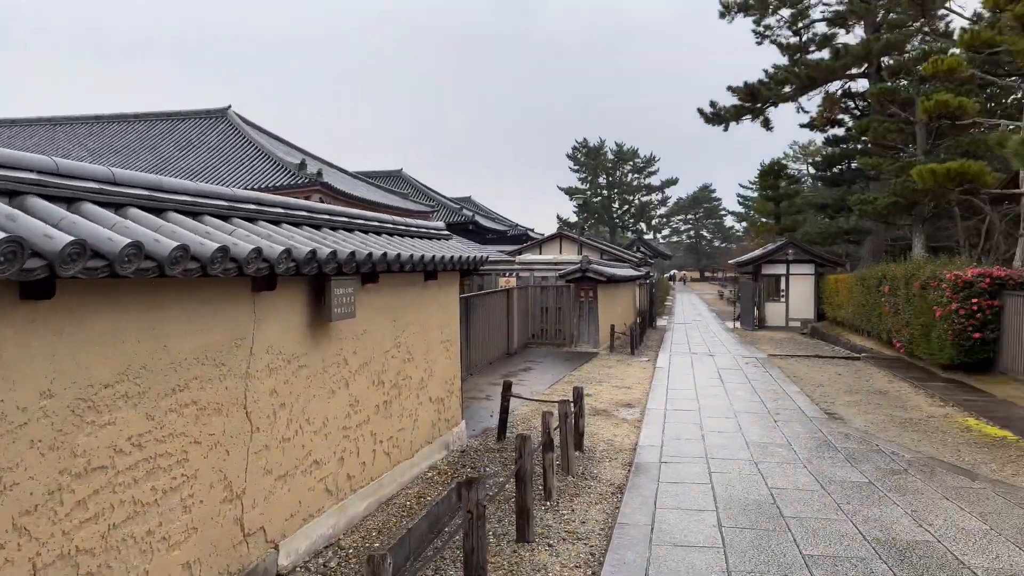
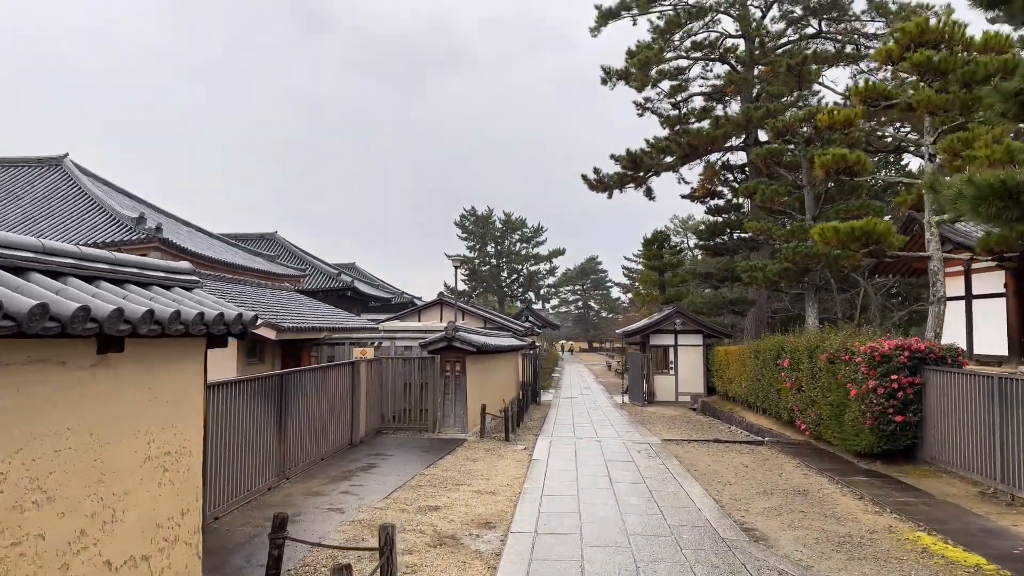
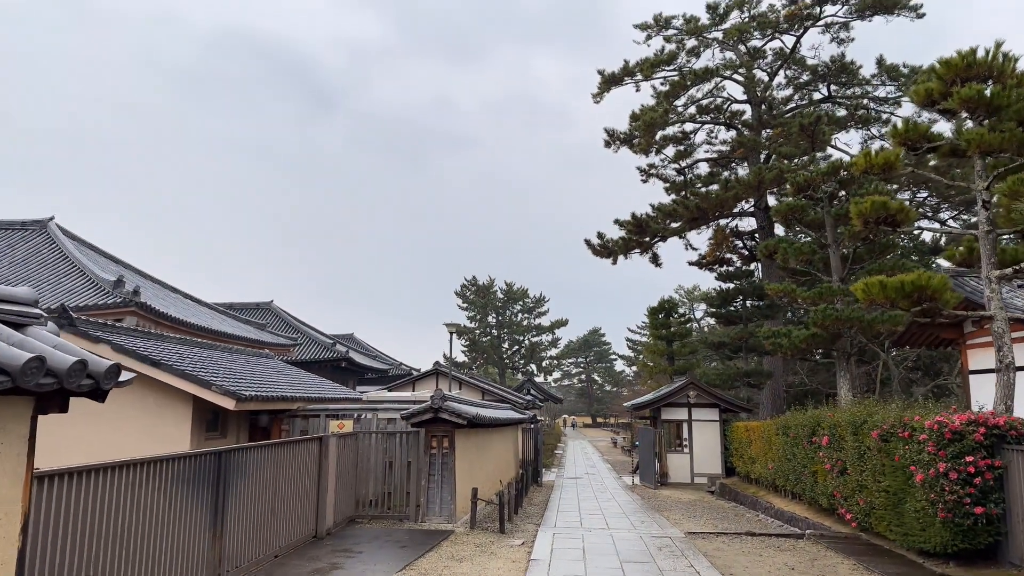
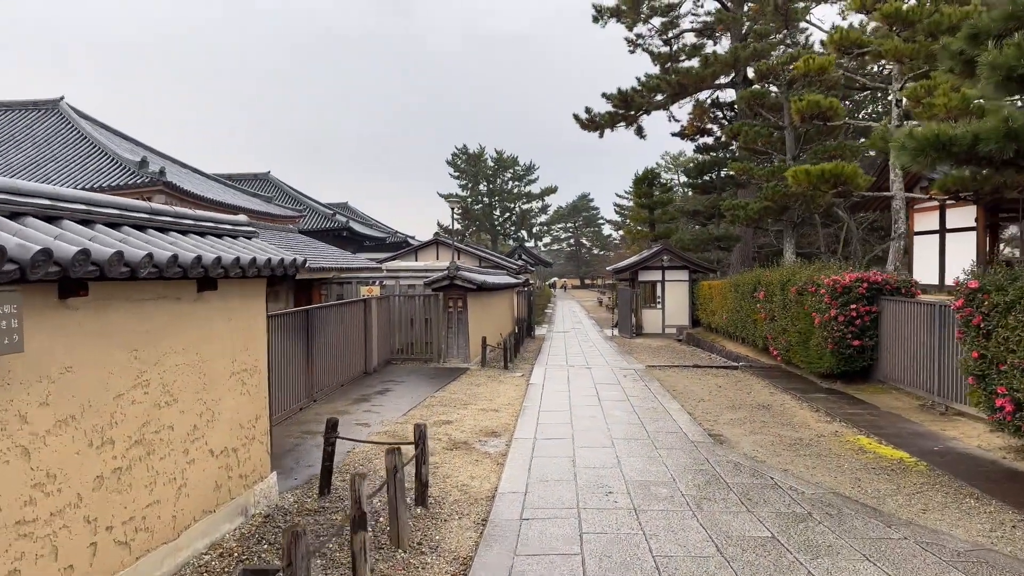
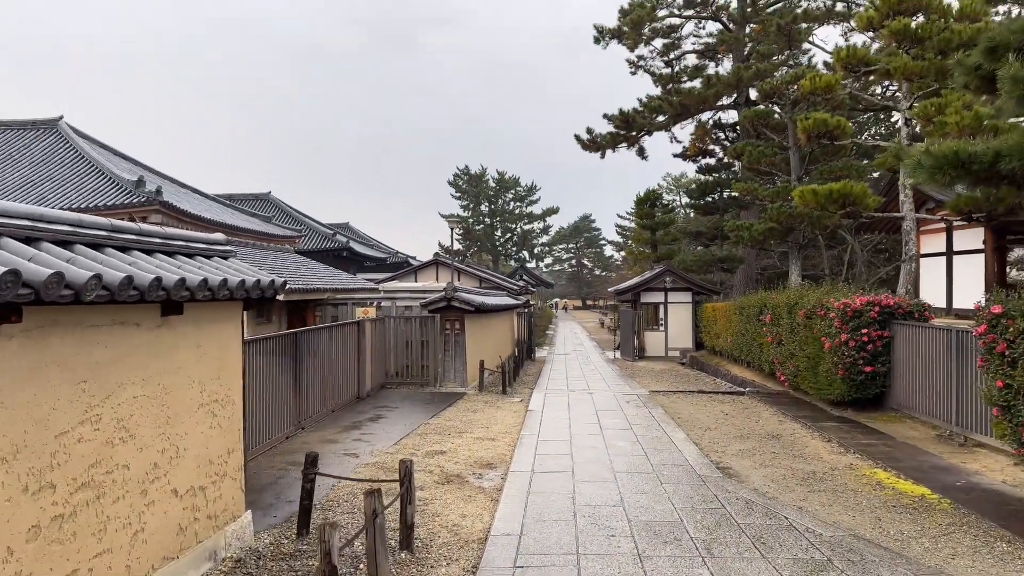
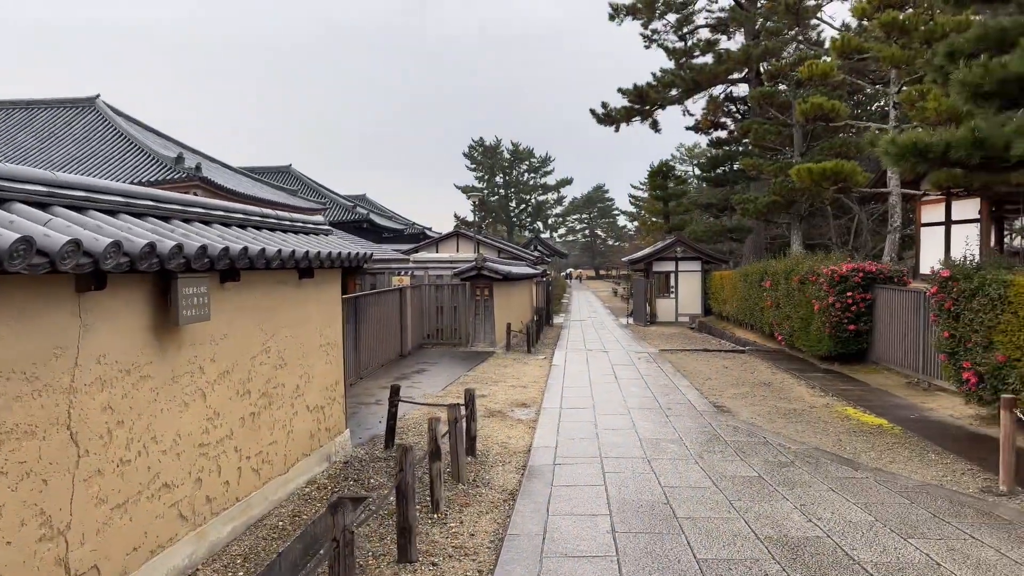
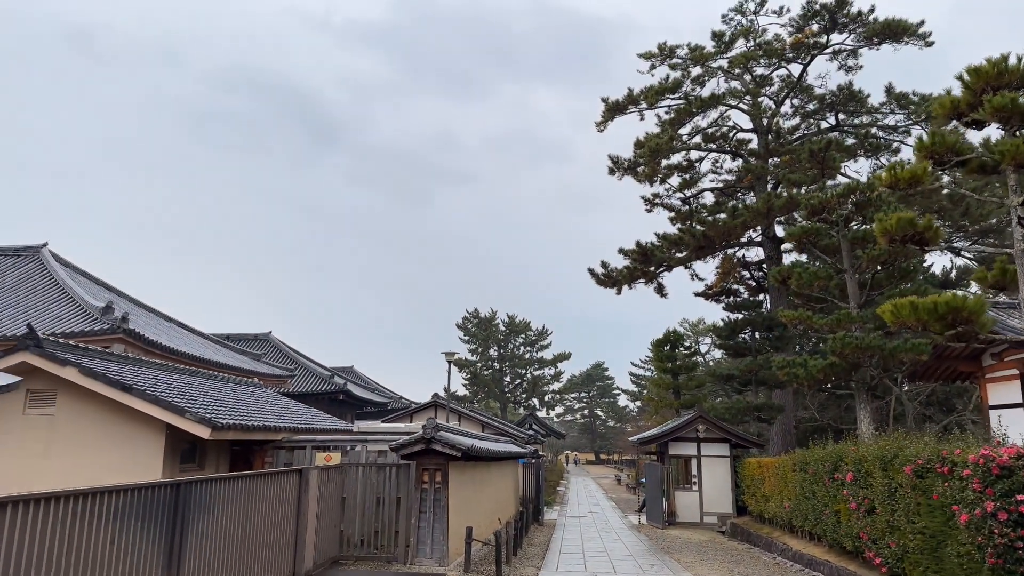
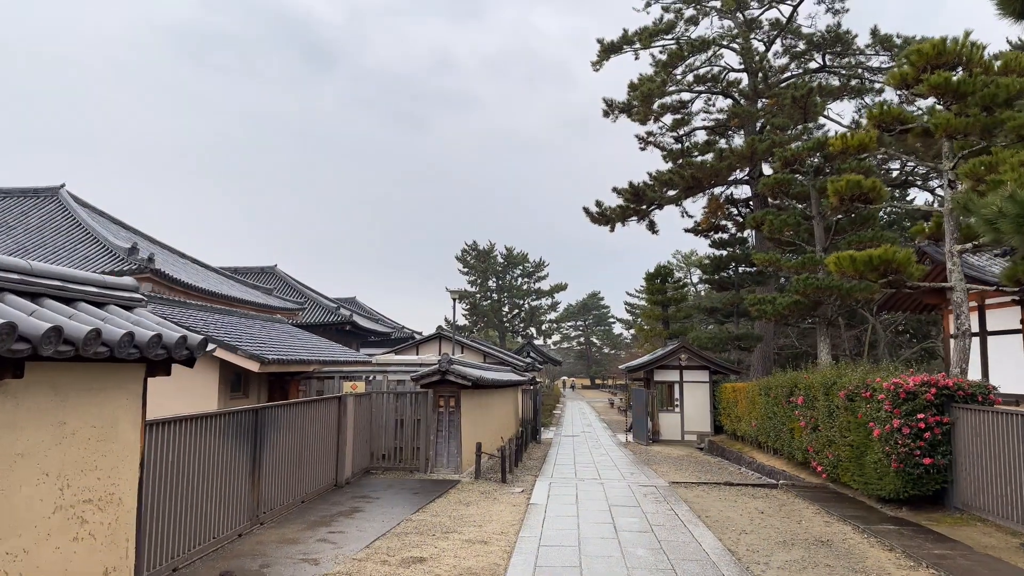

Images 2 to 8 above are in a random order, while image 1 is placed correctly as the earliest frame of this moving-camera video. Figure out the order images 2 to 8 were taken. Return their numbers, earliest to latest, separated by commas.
6, 4, 5, 2, 8, 3, 7
